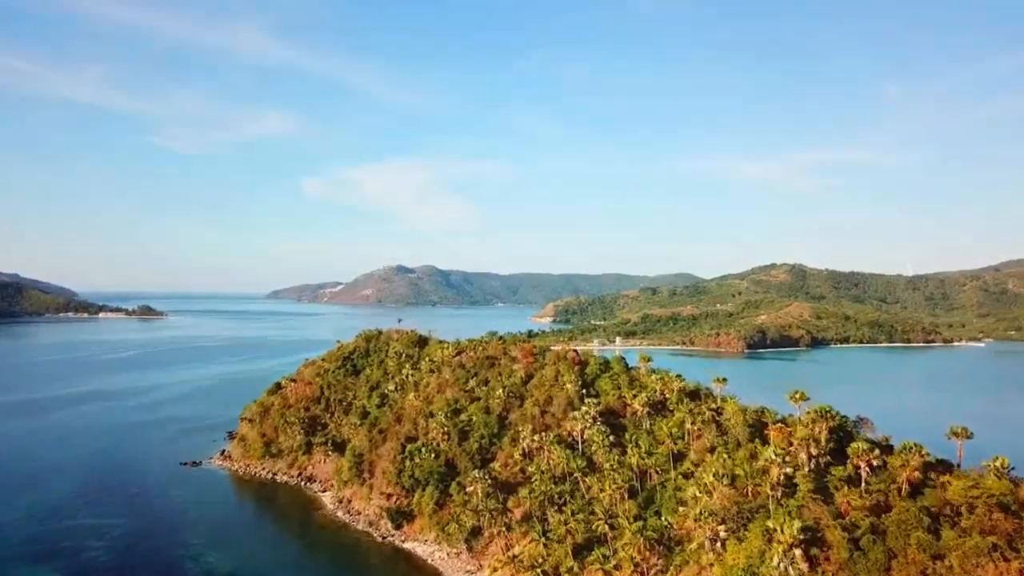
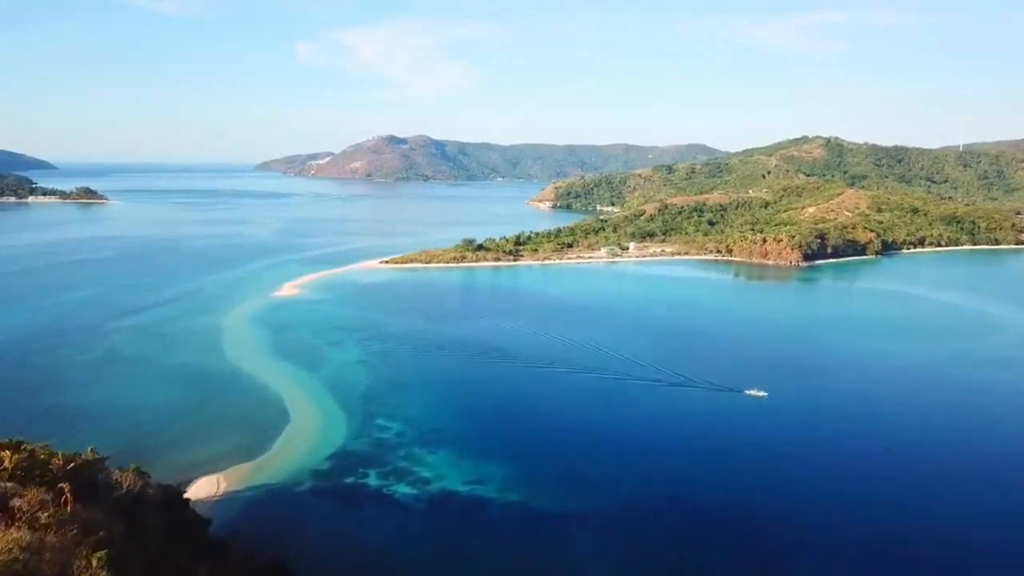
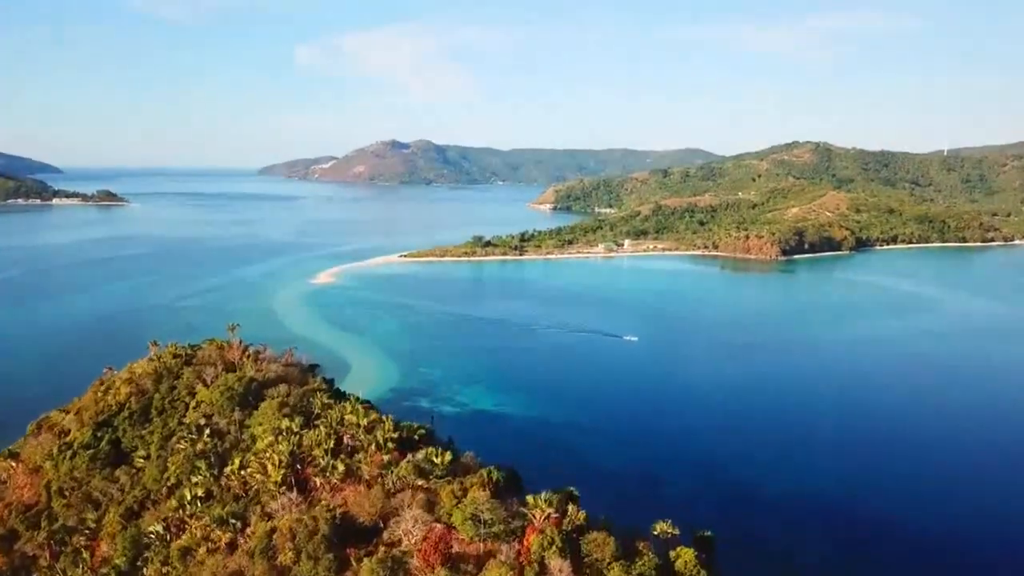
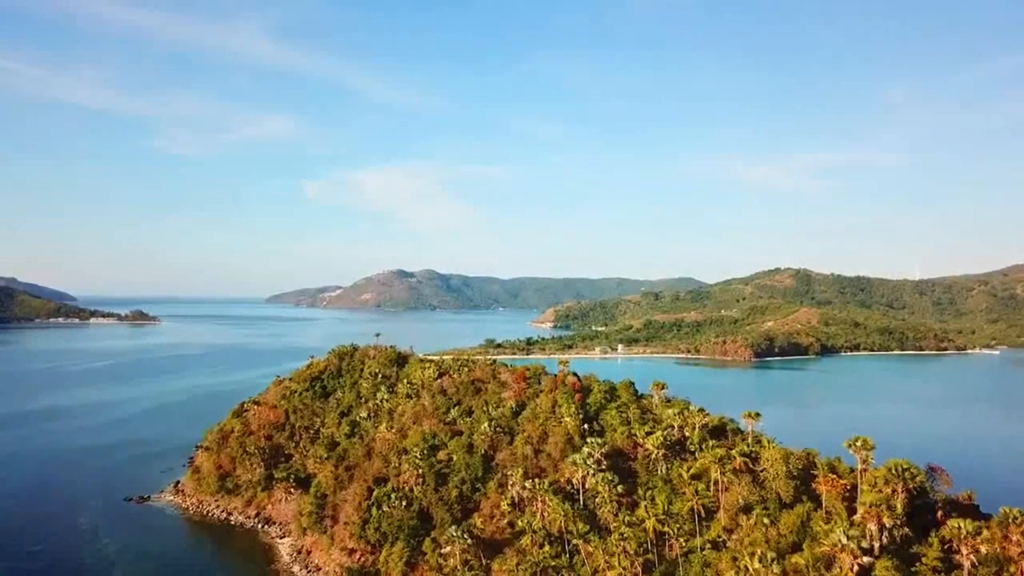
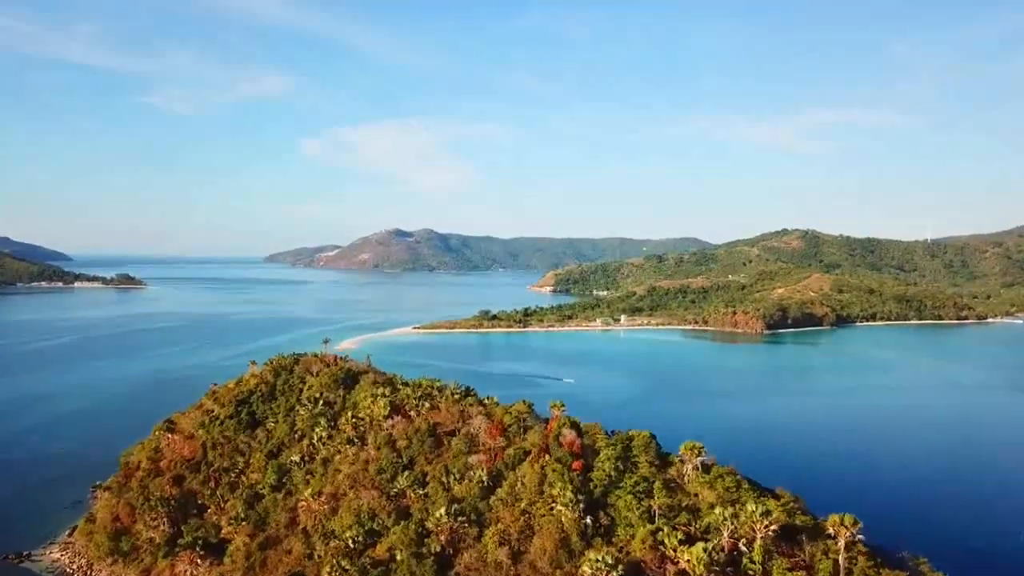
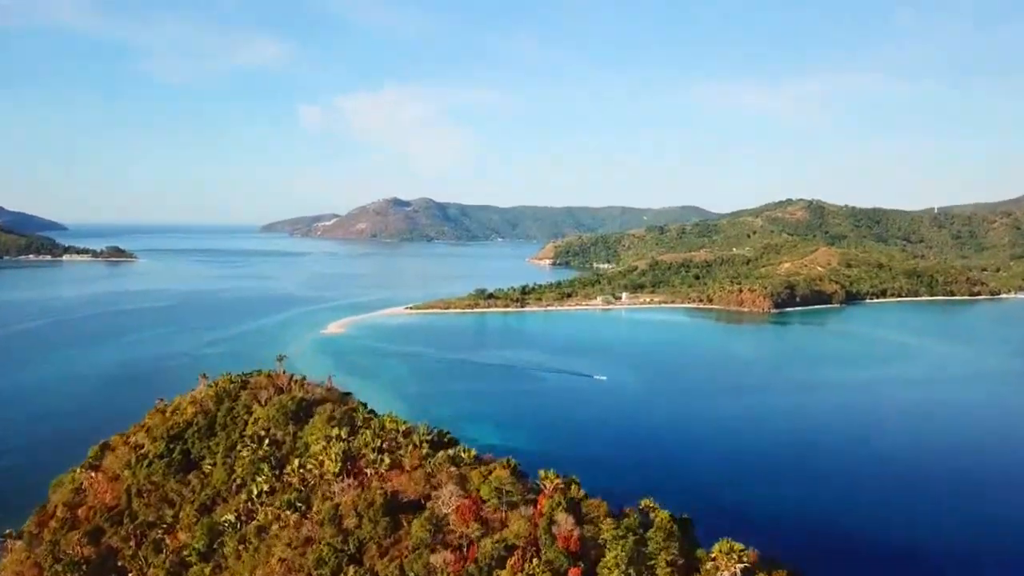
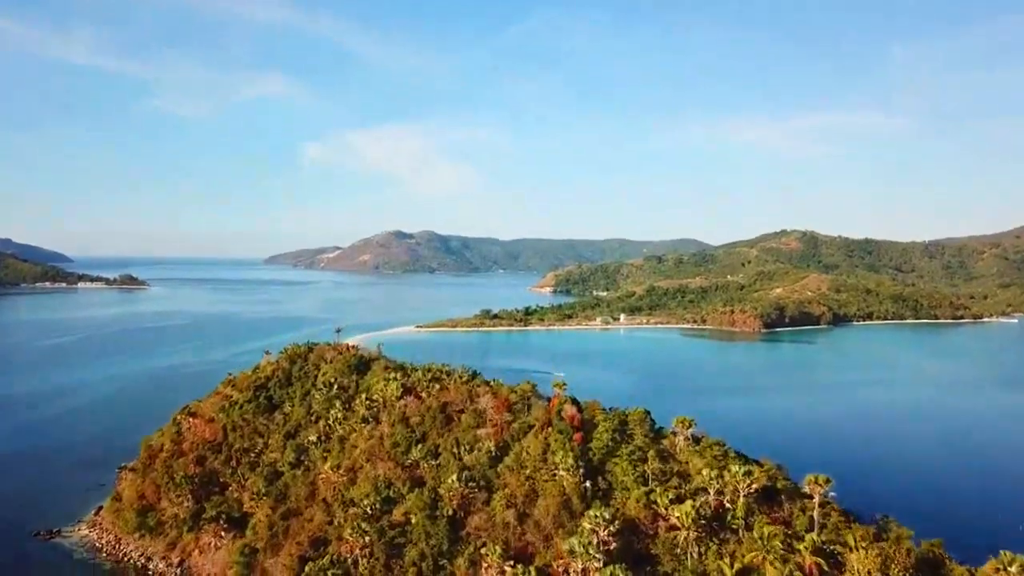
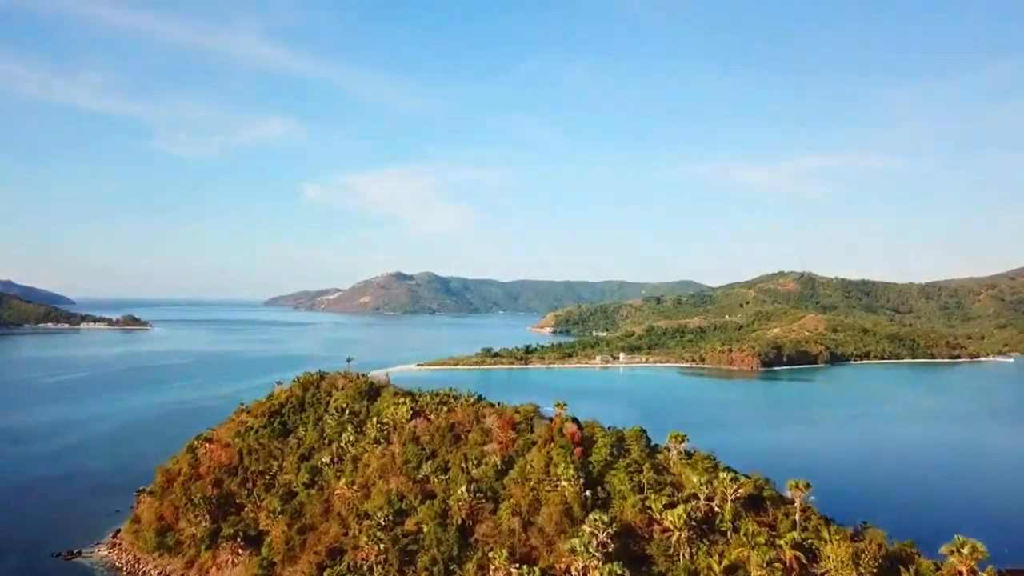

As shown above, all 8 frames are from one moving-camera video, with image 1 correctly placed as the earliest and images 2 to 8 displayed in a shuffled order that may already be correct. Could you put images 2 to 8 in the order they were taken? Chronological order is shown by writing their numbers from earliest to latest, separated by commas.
4, 8, 7, 5, 6, 3, 2
